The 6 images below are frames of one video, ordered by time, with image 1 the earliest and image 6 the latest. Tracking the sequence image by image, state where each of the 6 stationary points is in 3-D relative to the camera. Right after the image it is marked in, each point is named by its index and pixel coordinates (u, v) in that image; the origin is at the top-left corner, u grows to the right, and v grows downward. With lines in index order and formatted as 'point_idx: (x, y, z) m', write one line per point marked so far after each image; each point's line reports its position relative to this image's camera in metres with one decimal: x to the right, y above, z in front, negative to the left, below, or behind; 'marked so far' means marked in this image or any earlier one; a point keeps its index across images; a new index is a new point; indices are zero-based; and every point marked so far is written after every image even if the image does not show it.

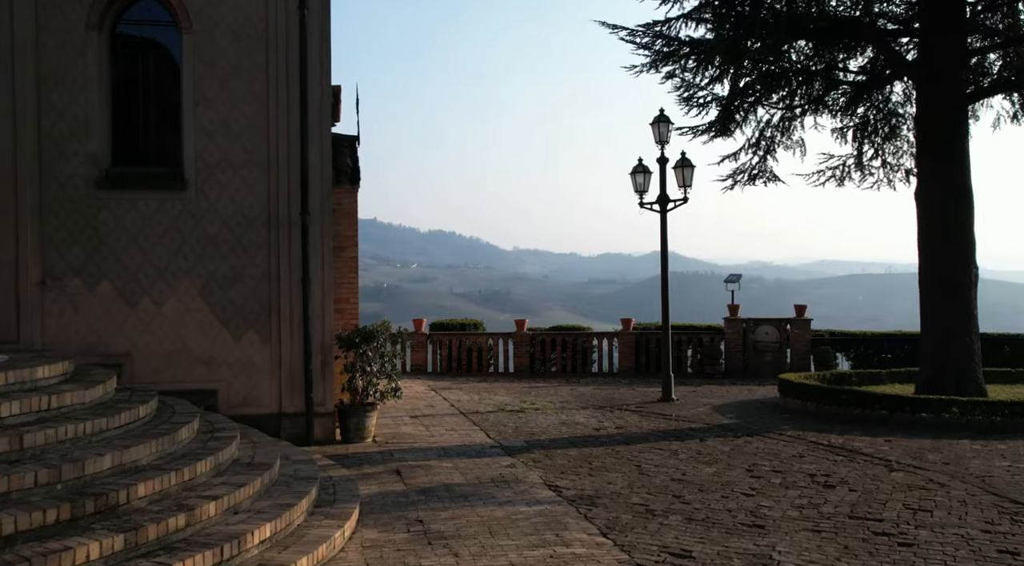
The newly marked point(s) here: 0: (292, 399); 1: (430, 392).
0: (-2.4, -1.3, +9.6) m
1: (-1.4, -1.9, +14.8) m
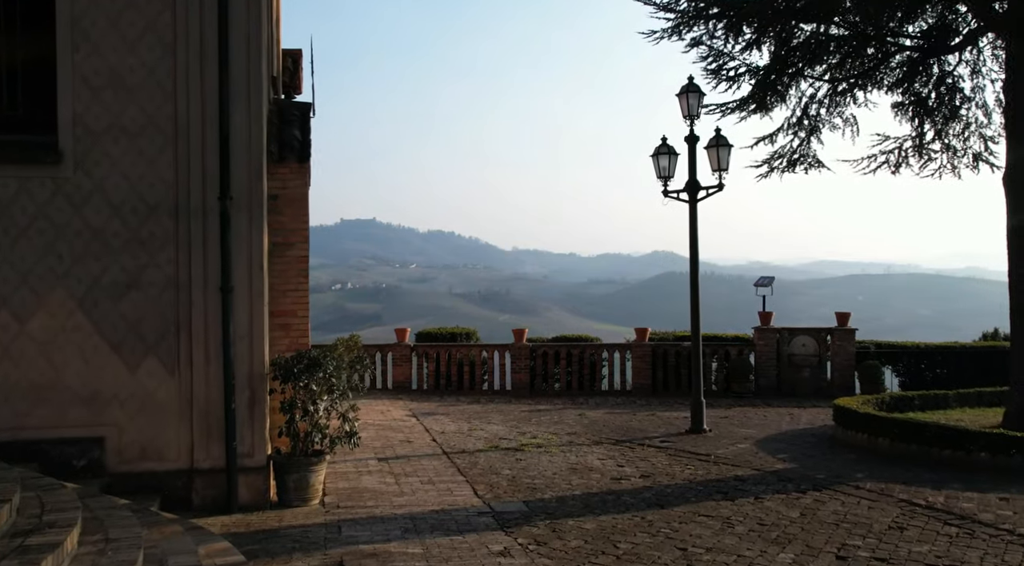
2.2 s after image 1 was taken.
0: (-2.5, -1.4, +7.1) m
1: (-1.5, -2.0, +12.3) m
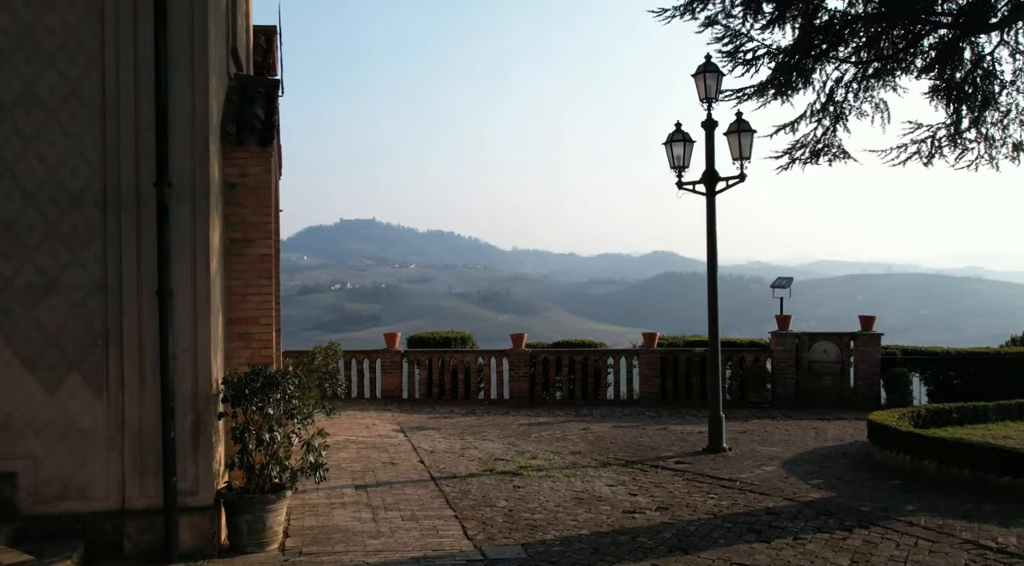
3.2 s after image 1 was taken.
0: (-2.5, -1.4, +5.9) m
1: (-1.5, -2.0, +11.1) m
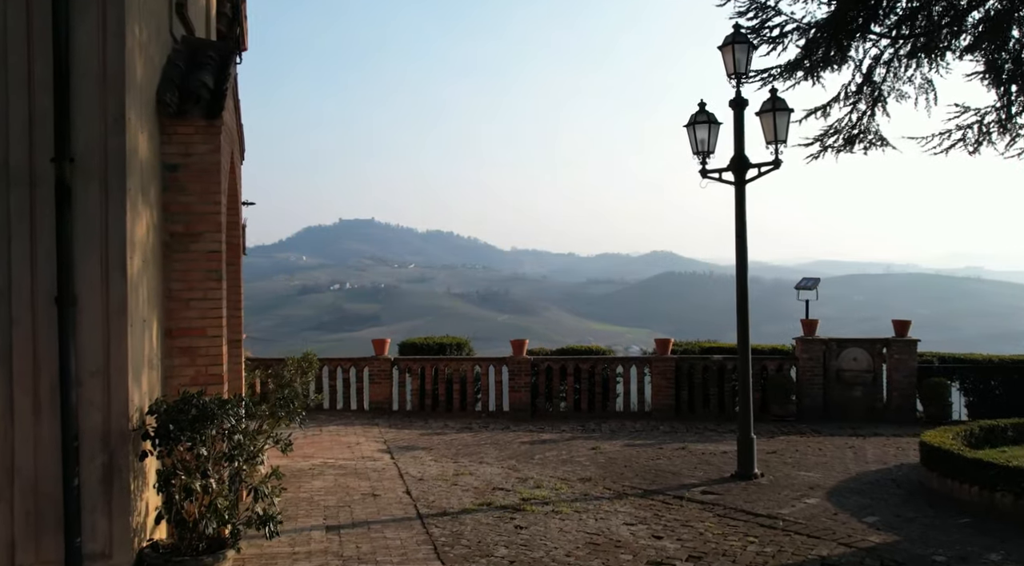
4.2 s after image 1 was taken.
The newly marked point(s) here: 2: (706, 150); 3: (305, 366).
0: (-2.5, -1.4, +4.6) m
1: (-1.5, -2.0, +9.8) m
2: (+2.1, +1.5, +9.4) m
3: (-2.4, -1.0, +9.9) m
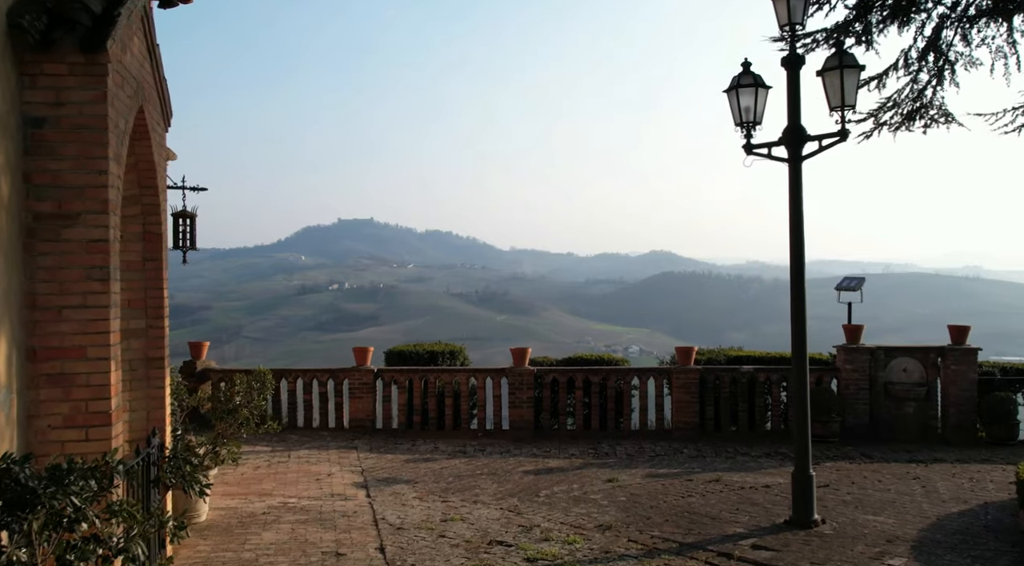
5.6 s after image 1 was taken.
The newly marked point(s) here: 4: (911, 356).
0: (-2.5, -1.4, +2.8) m
1: (-1.5, -2.0, +8.1) m
2: (+2.1, +1.4, +7.7) m
3: (-2.4, -1.0, +8.1) m
4: (+5.4, -1.0, +11.8) m
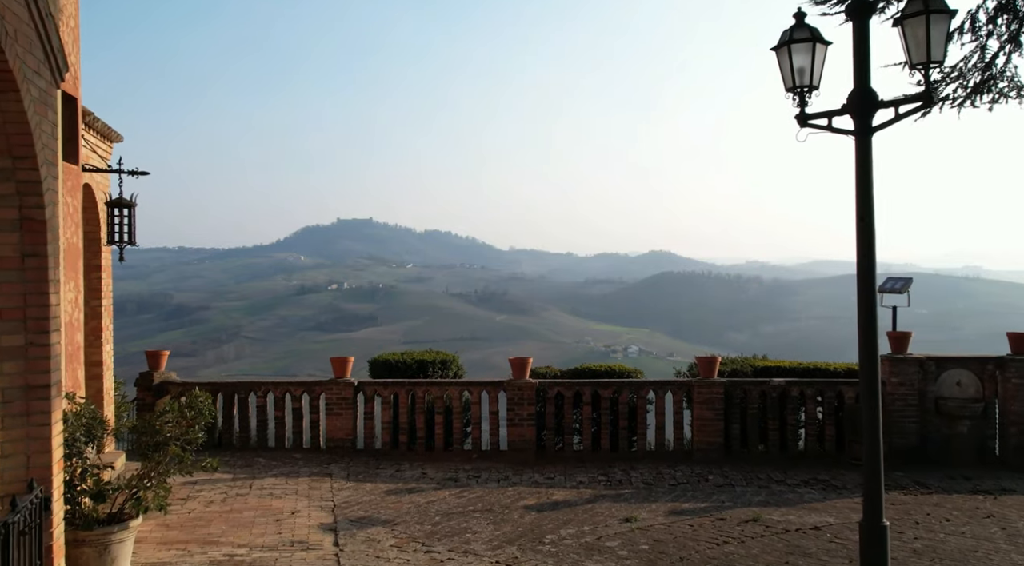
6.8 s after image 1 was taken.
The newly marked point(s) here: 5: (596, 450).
0: (-2.5, -1.4, +1.4) m
1: (-1.5, -2.0, +6.6) m
2: (+2.1, +1.4, +6.2) m
3: (-2.4, -1.0, +6.7) m
4: (+5.4, -1.0, +10.3) m
5: (+1.0, -2.1, +10.6) m
